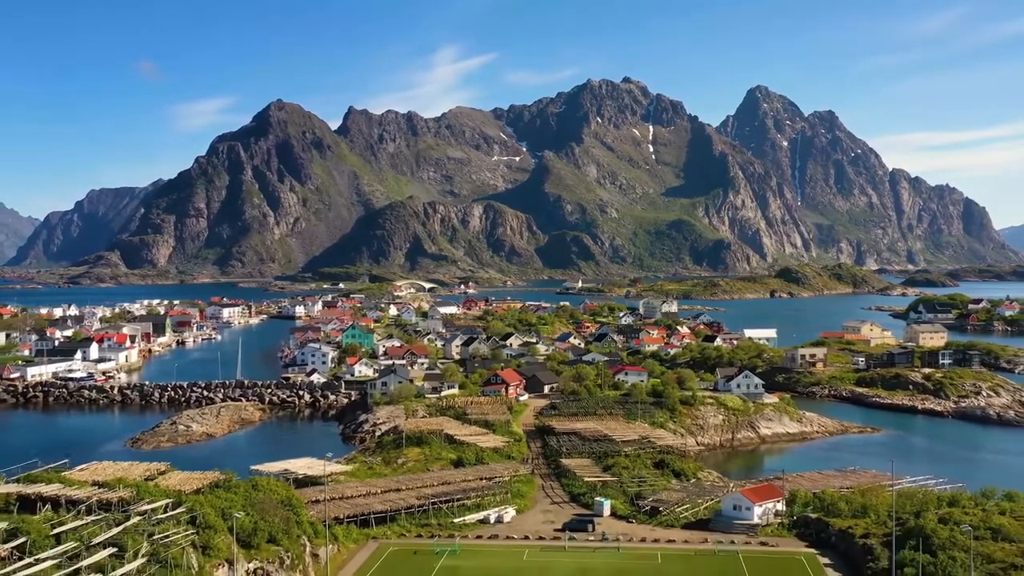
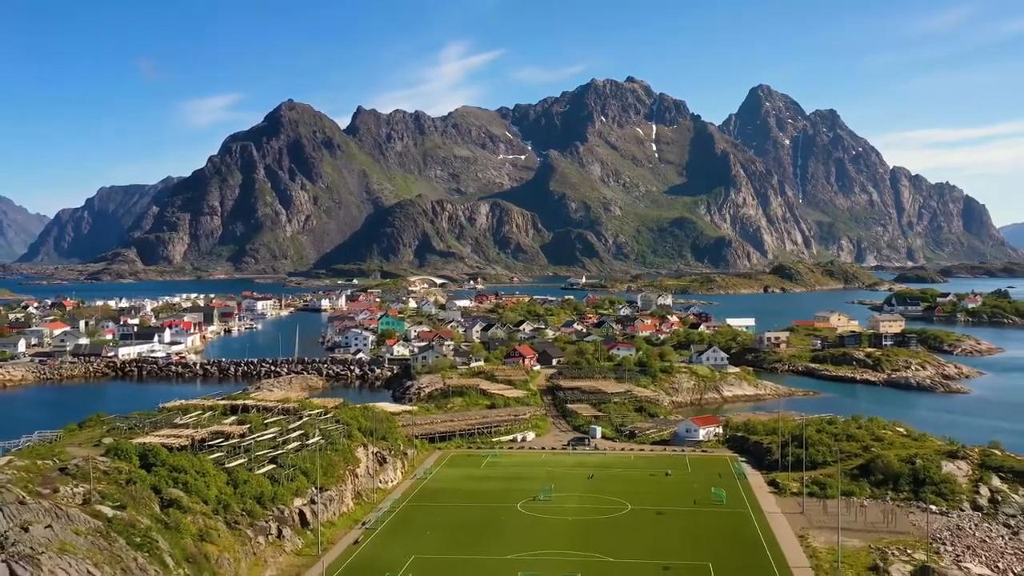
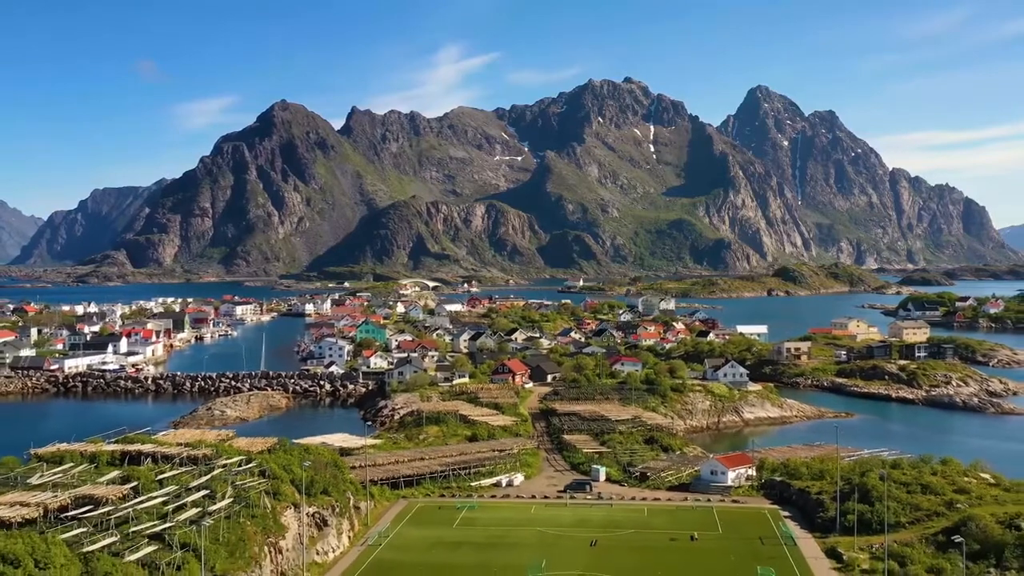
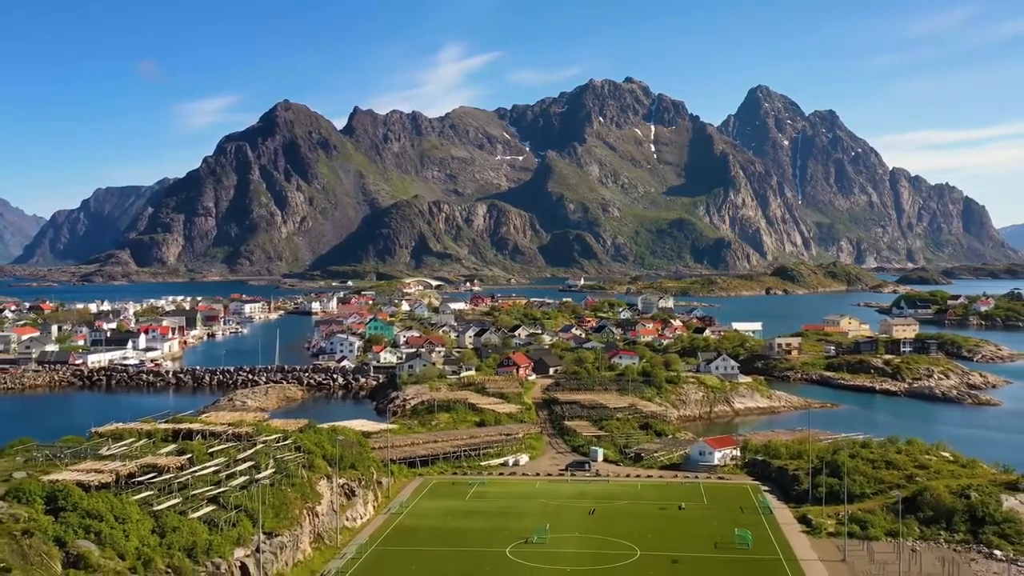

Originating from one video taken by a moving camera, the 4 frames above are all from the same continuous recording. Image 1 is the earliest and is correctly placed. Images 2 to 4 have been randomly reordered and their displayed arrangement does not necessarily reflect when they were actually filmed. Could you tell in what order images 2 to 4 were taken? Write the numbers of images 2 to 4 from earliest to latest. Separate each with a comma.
3, 4, 2
